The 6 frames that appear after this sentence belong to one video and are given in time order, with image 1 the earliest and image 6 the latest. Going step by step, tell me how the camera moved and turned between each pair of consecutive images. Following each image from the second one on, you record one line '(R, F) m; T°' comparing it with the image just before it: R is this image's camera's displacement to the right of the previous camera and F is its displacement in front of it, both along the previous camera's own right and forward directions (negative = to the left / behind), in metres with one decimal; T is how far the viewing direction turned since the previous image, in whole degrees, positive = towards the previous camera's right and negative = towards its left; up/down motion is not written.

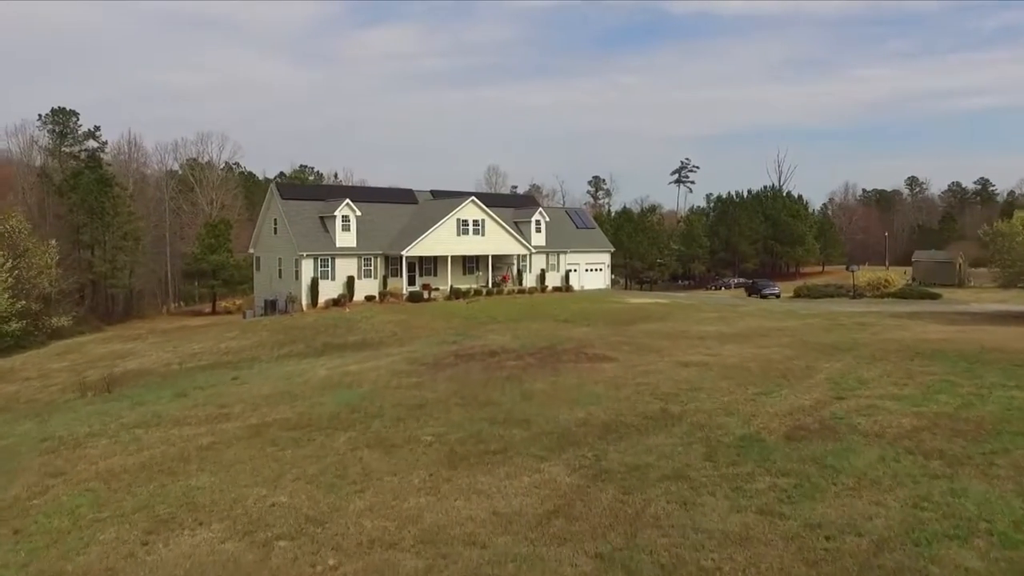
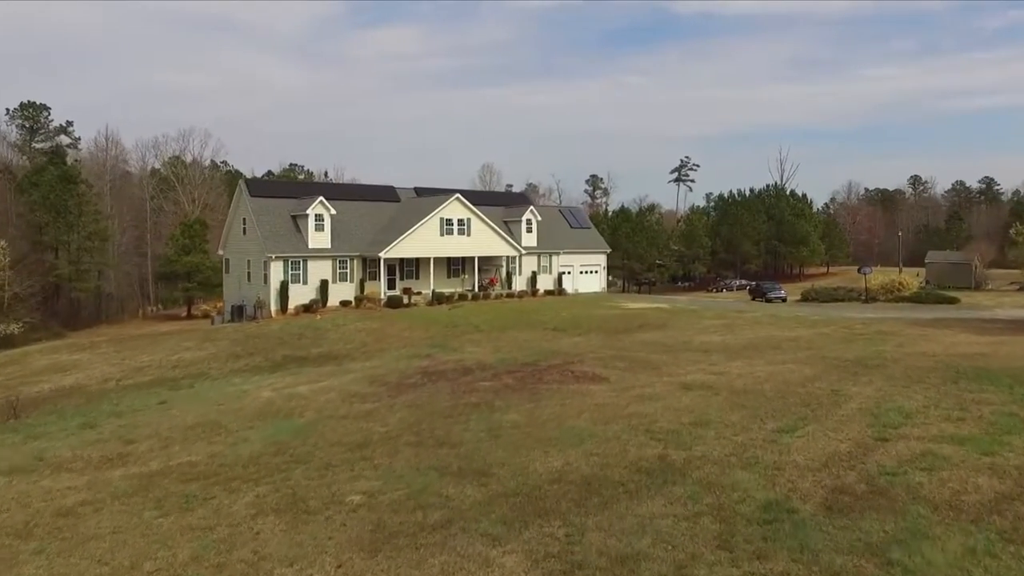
(+0.6, +2.8) m; 0°
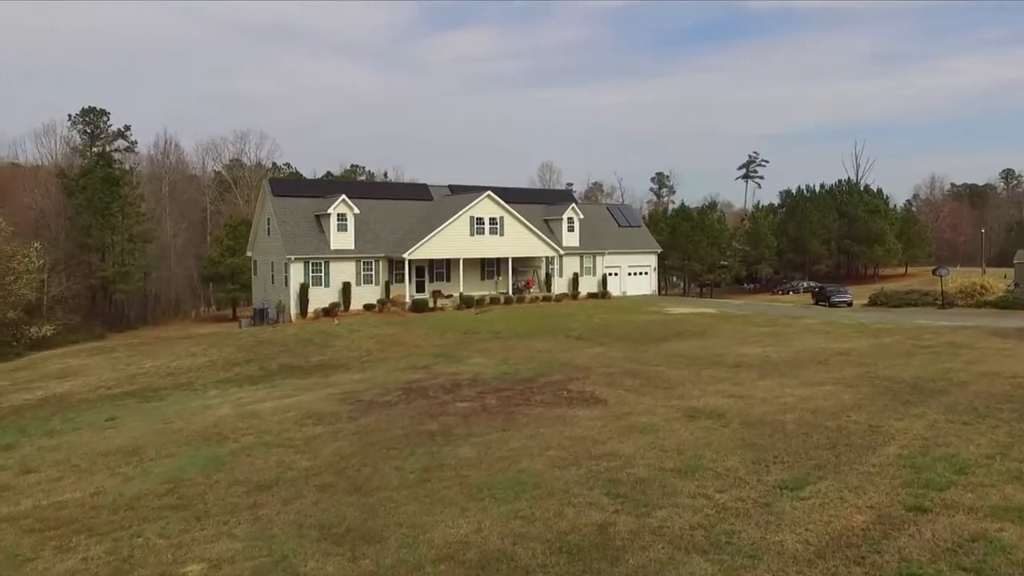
(+1.8, +2.5) m; -6°
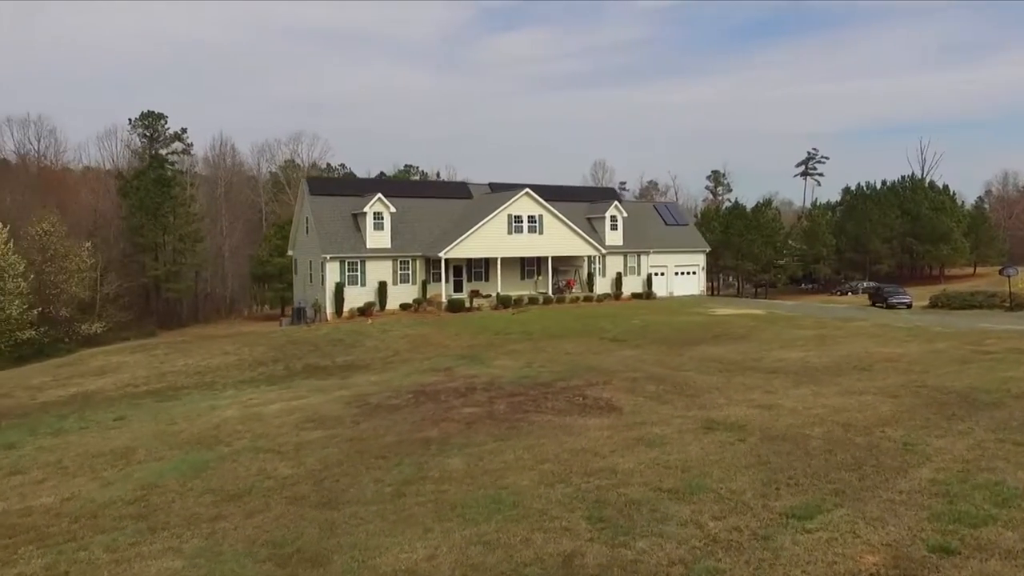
(+0.9, +0.9) m; -4°
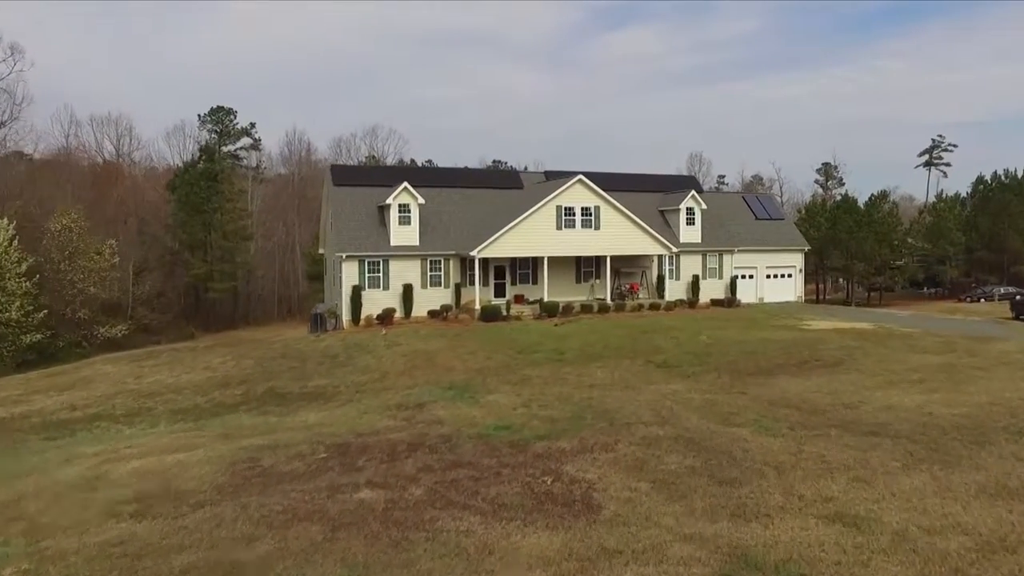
(+2.2, +5.5) m; -8°
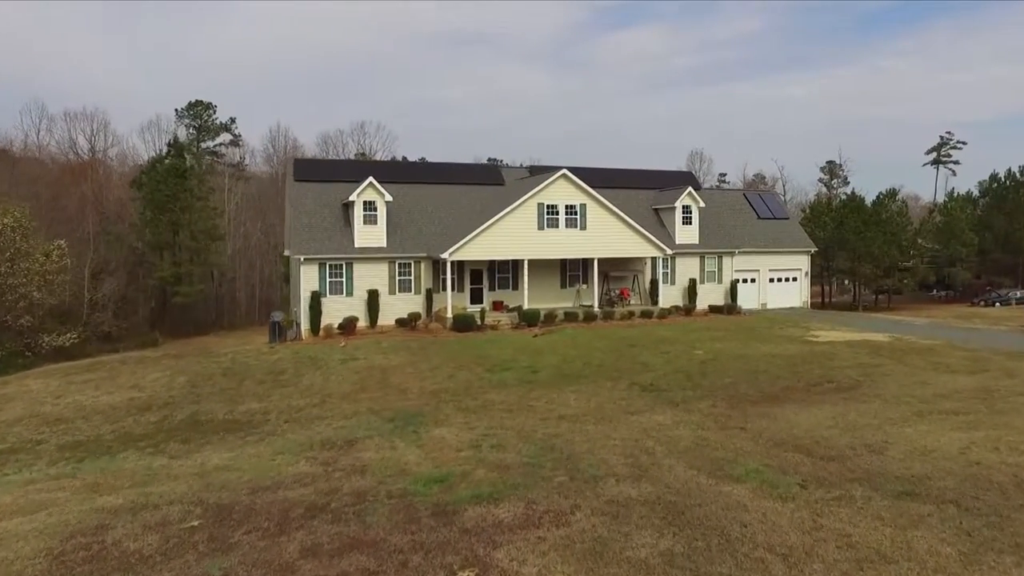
(+0.9, +2.7) m; 0°
